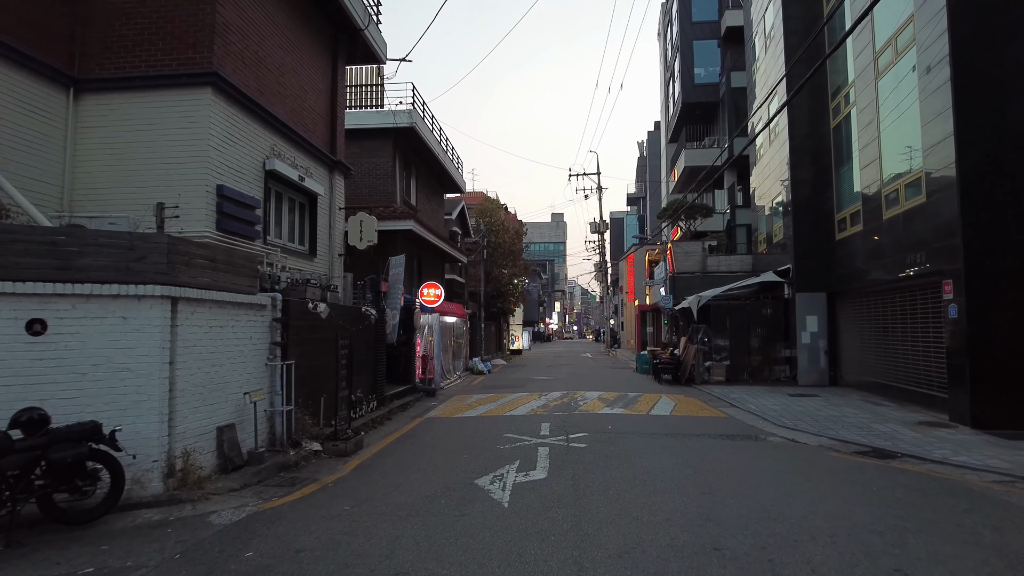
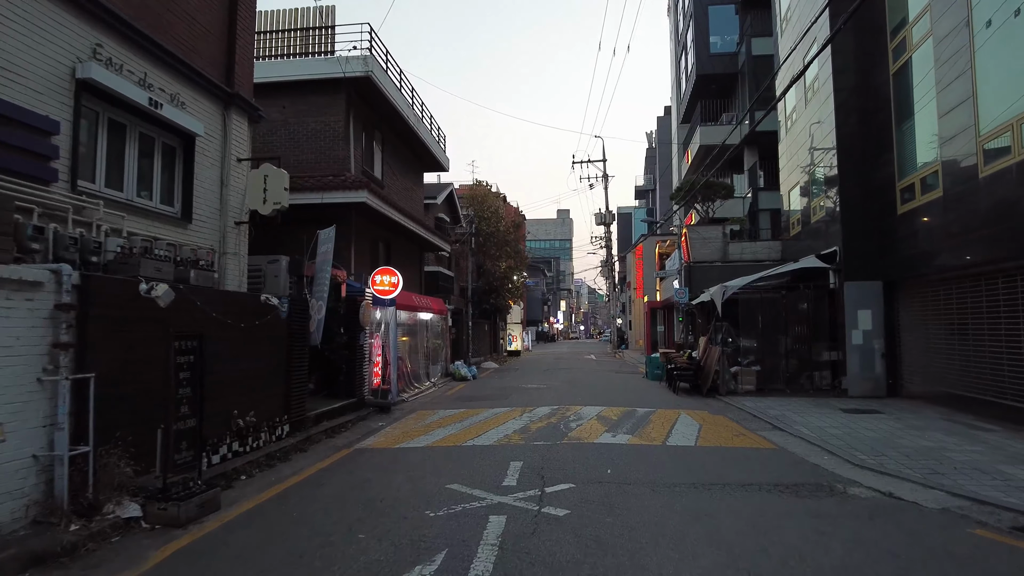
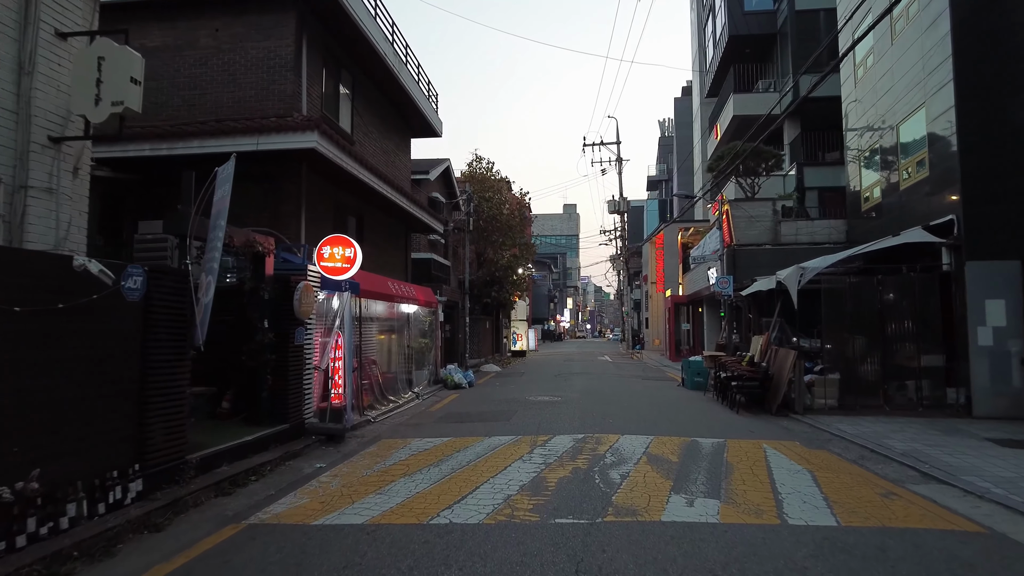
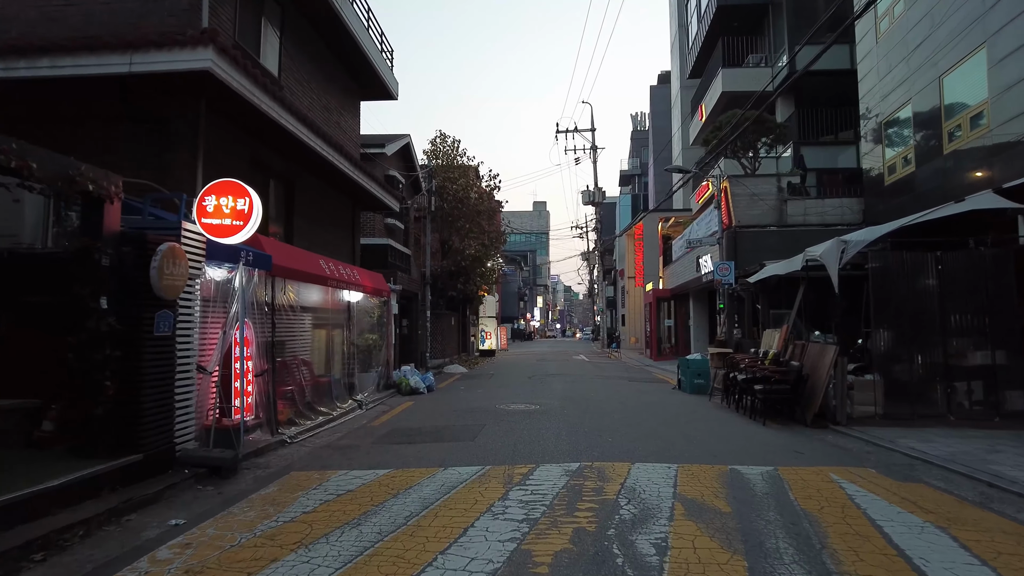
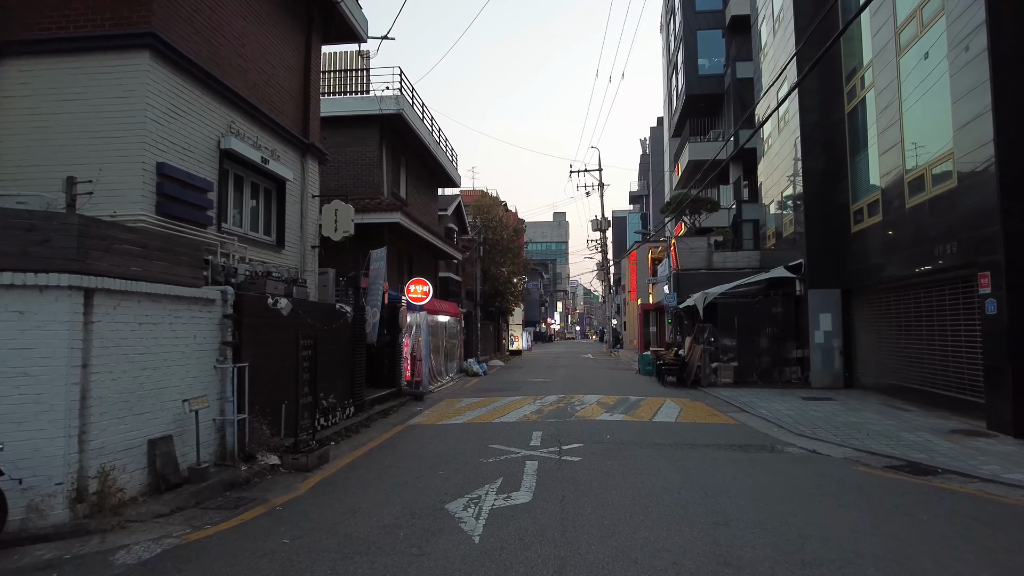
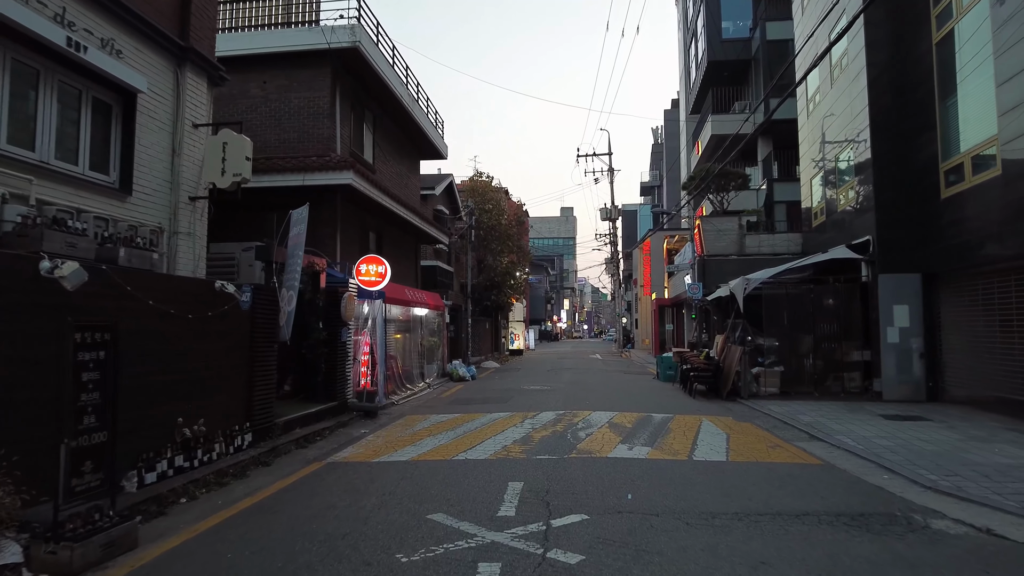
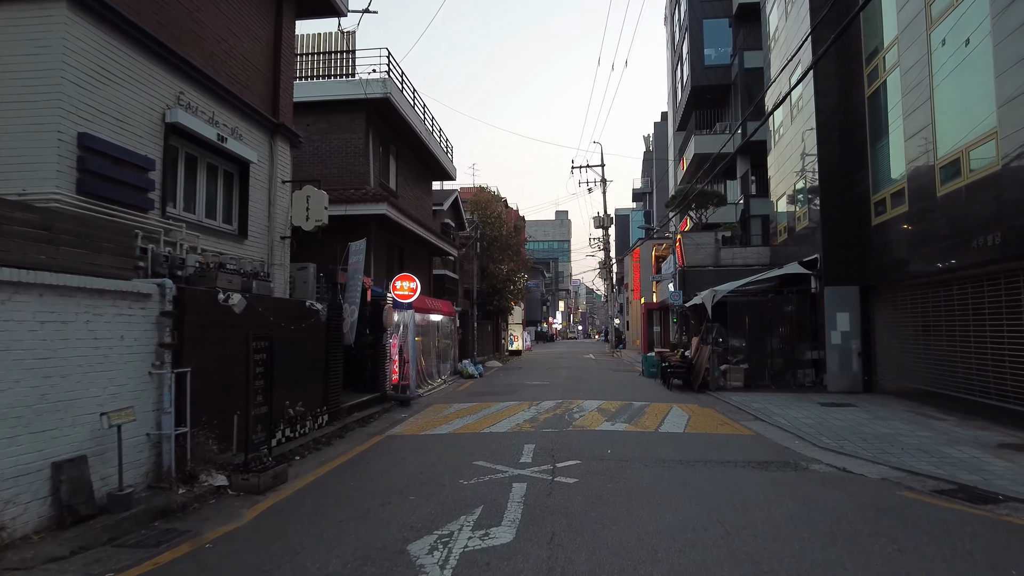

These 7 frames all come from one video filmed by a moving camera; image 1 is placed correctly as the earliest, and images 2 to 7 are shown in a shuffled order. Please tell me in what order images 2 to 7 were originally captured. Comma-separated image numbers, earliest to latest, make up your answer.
5, 7, 2, 6, 3, 4
